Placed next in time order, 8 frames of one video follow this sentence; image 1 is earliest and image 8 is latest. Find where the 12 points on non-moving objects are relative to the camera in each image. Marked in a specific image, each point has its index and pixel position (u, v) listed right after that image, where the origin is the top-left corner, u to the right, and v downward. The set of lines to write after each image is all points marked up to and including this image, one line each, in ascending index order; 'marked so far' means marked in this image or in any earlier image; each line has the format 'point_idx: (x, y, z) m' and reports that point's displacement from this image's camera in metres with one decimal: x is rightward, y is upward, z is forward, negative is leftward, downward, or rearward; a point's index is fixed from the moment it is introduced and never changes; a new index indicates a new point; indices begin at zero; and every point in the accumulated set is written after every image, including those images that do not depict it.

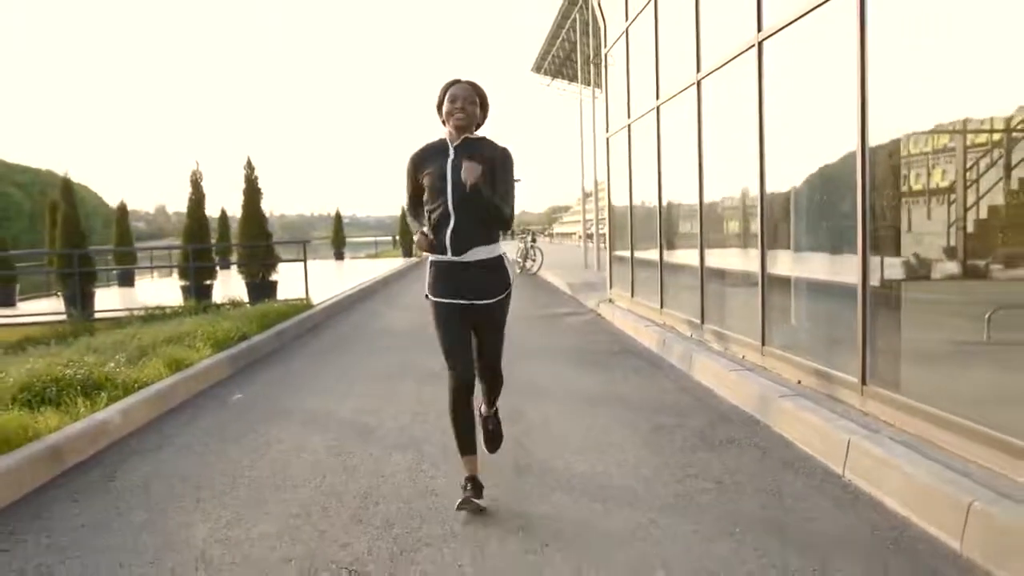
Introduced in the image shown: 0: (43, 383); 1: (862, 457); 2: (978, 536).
0: (-3.3, -0.7, +6.5) m
1: (+1.7, -0.8, +4.5) m
2: (+1.8, -0.9, +3.5) m
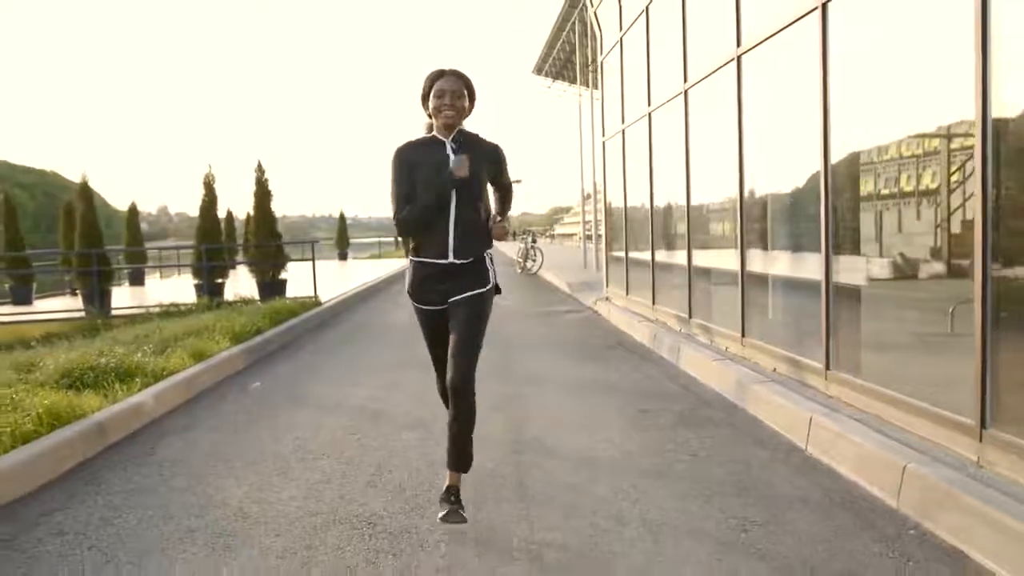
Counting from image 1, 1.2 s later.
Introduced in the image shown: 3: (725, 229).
0: (-3.3, -0.6, +7.0) m
1: (+1.7, -0.8, +5.1) m
2: (+1.8, -0.9, +4.1) m
3: (+2.0, +0.5, +8.7) m
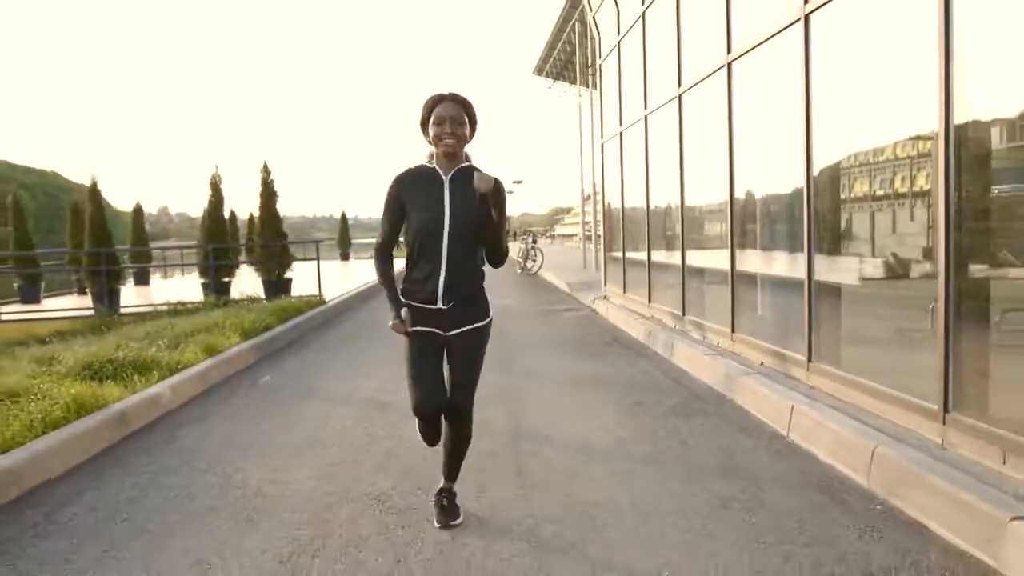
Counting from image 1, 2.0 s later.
0: (-3.3, -0.6, +7.4) m
1: (+1.7, -0.8, +5.4) m
2: (+1.7, -0.9, +4.4) m
3: (+2.0, +0.6, +9.1) m
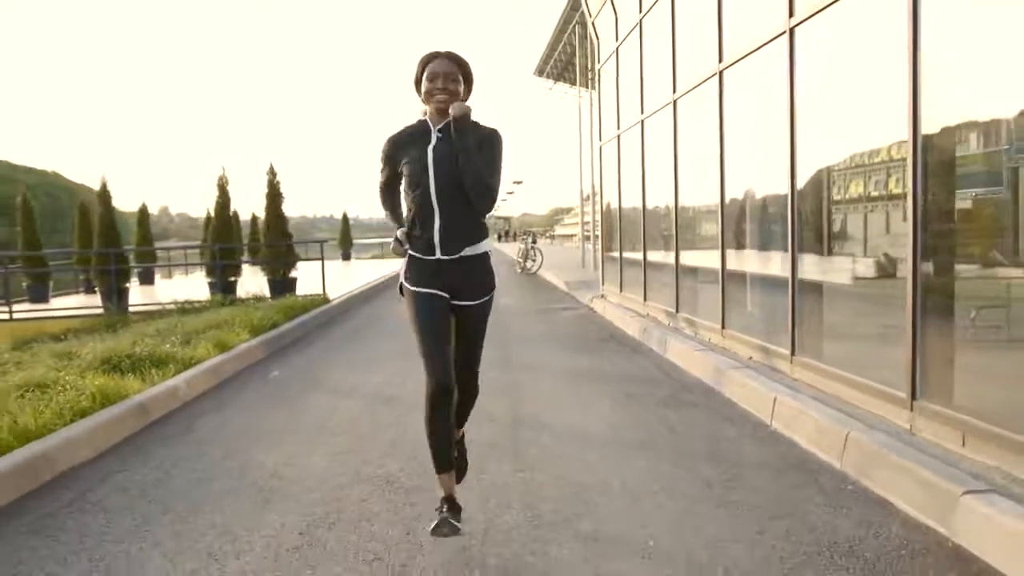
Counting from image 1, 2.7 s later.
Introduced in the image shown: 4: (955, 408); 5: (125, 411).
0: (-3.3, -0.6, +7.7) m
1: (+1.7, -0.8, +5.8) m
2: (+1.7, -0.9, +4.7) m
3: (+2.0, +0.6, +9.4) m
4: (+2.2, -0.6, +4.7) m
5: (-2.5, -0.8, +5.9) m
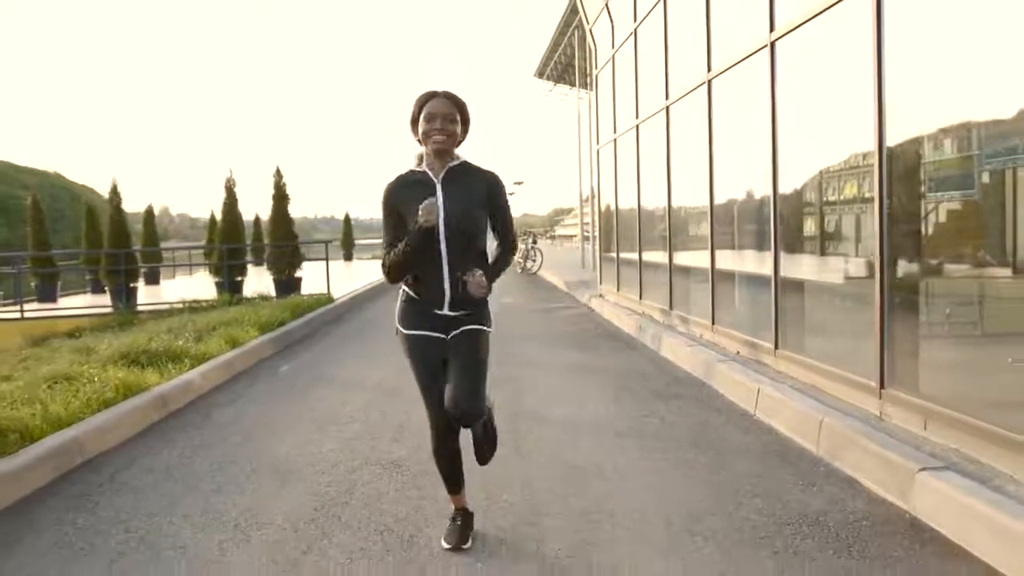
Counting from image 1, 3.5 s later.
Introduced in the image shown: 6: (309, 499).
0: (-3.3, -0.6, +8.1) m
1: (+1.7, -0.7, +6.1) m
2: (+1.7, -0.8, +5.1) m
3: (+2.0, +0.6, +9.8) m
4: (+2.2, -0.6, +5.0) m
5: (-2.5, -0.8, +6.3) m
6: (-1.0, -1.1, +4.6) m
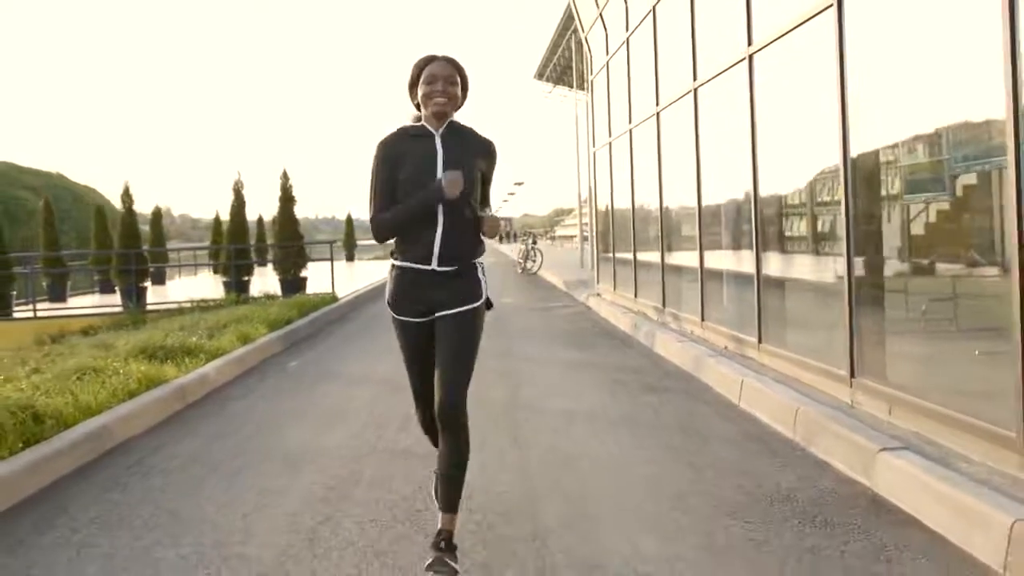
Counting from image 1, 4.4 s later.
0: (-3.3, -0.6, +8.5) m
1: (+1.7, -0.7, +6.5) m
2: (+1.7, -0.8, +5.5) m
3: (+2.0, +0.6, +10.2) m
4: (+2.2, -0.6, +5.4) m
5: (-2.5, -0.8, +6.7) m
6: (-1.0, -1.1, +5.0) m
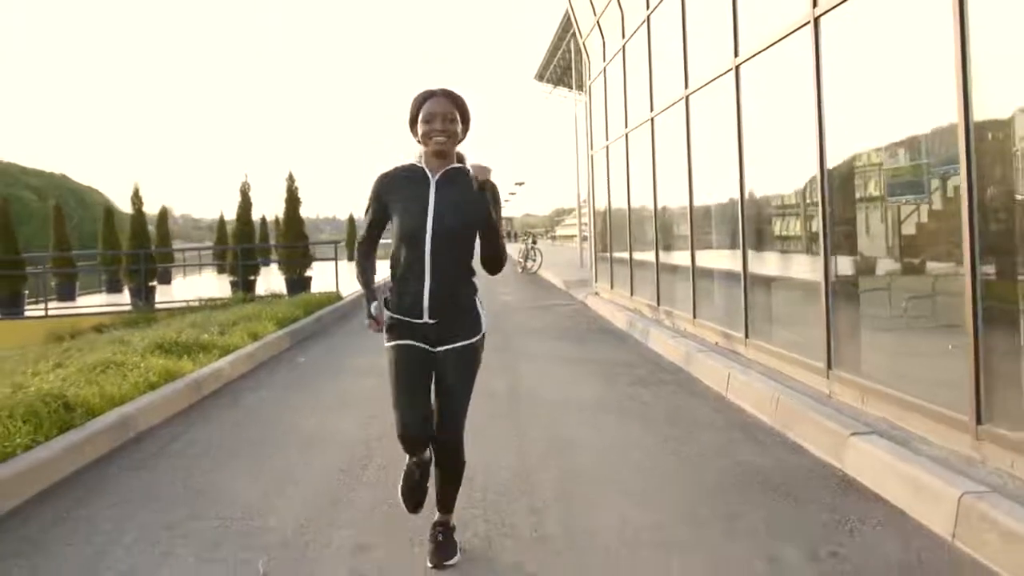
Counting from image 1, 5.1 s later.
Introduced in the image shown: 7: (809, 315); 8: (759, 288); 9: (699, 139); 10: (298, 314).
0: (-3.3, -0.5, +8.9) m
1: (+1.7, -0.7, +6.9) m
2: (+1.7, -0.8, +5.9) m
3: (+2.0, +0.6, +10.5) m
4: (+2.2, -0.5, +5.8) m
5: (-2.5, -0.8, +7.1) m
6: (-1.0, -1.0, +5.4) m
7: (+2.2, -0.2, +6.8) m
8: (+2.1, 0.0, +7.9) m
9: (+2.0, +1.6, +9.8) m
10: (-2.9, -0.4, +12.5) m
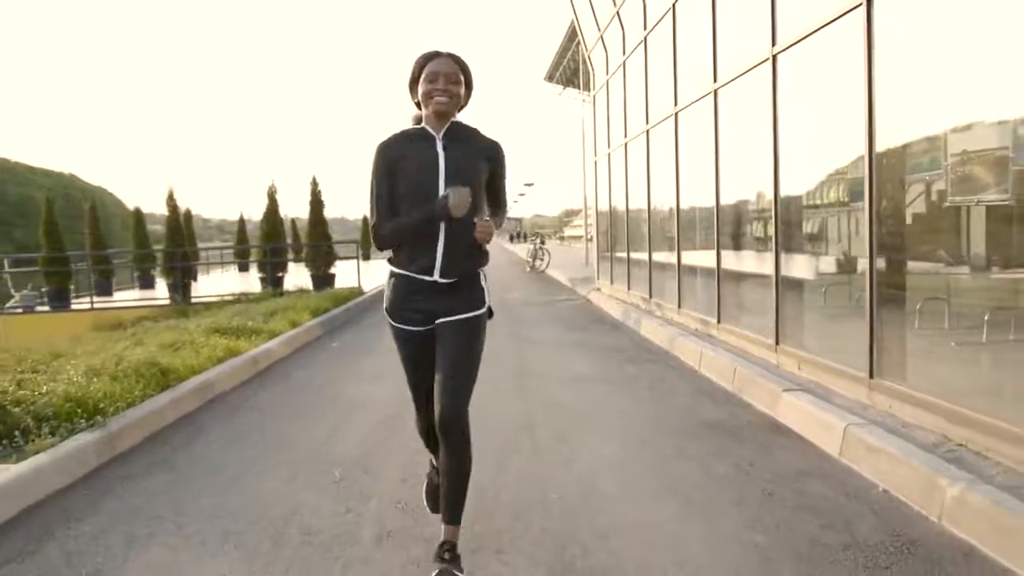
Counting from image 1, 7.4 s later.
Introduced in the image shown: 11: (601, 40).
0: (-3.2, -0.5, +10.2) m
1: (+1.7, -0.6, +8.2) m
2: (+1.8, -0.7, +7.2) m
3: (+2.1, +0.7, +11.9) m
4: (+2.3, -0.5, +7.1) m
5: (-2.5, -0.7, +8.5) m
6: (-1.0, -1.0, +6.8) m
7: (+2.3, -0.1, +8.1) m
8: (+2.2, +0.1, +9.3) m
9: (+2.1, +1.7, +11.1) m
10: (-2.8, -0.3, +13.9) m
11: (+1.7, +4.8, +17.9) m
